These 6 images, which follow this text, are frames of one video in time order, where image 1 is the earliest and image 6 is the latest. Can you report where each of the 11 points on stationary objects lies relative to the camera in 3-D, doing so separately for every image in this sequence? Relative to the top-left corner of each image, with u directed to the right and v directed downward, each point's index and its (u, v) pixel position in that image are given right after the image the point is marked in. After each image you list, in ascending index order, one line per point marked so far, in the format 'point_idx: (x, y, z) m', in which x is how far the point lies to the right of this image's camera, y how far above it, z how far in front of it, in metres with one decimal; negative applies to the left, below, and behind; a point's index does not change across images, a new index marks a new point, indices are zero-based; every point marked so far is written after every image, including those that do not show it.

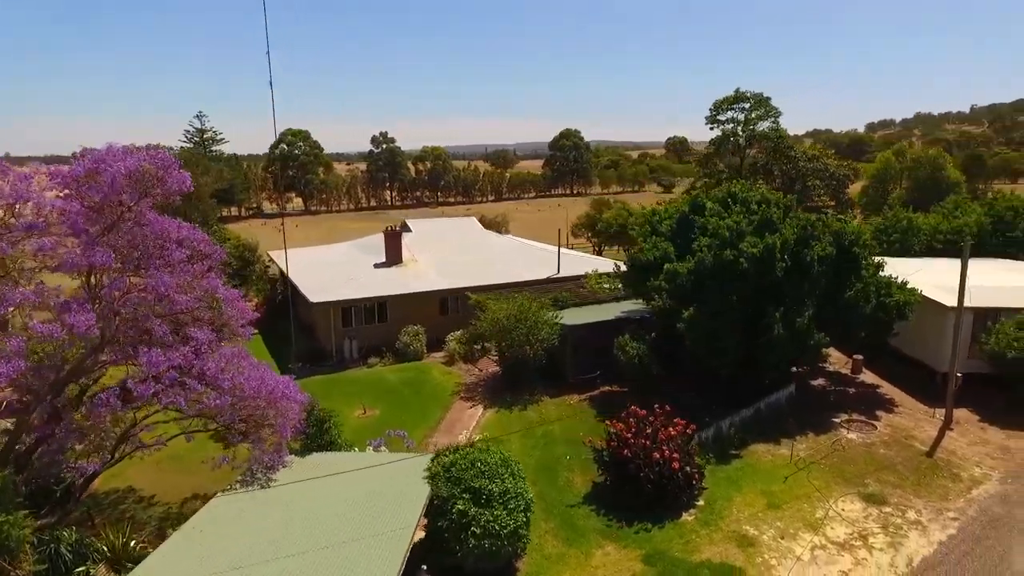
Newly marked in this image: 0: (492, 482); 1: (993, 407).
0: (-0.2, -4.1, +12.8) m
1: (+15.3, -3.8, +19.5) m
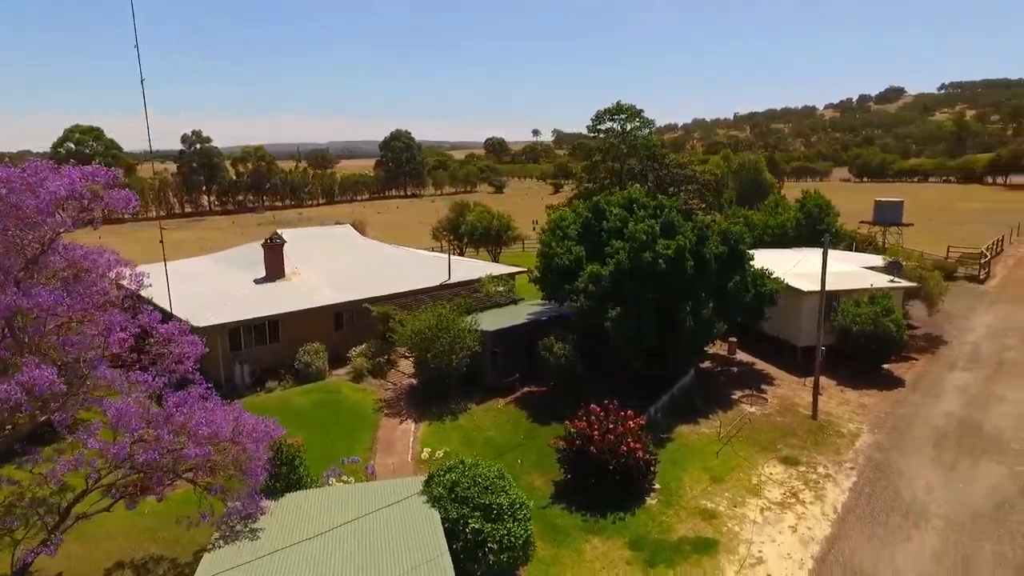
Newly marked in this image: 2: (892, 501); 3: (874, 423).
0: (-0.1, -4.4, +13.0) m
1: (+12.8, -3.2, +23.7) m
2: (+9.8, -5.5, +15.7) m
3: (+11.8, -4.4, +19.9) m
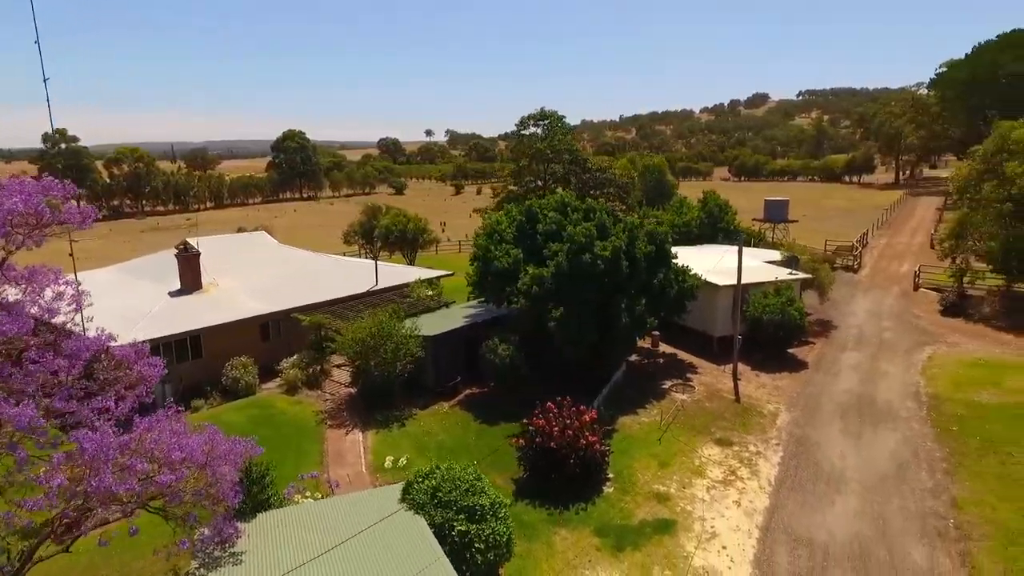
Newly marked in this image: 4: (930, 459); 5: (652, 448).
0: (-0.6, -4.5, +13.3) m
1: (+10.3, -3.0, +26.1) m
2: (+8.7, -5.3, +17.7) m
3: (+10.0, -4.1, +22.1) m
4: (+12.4, -5.0, +18.1) m
5: (+4.3, -4.9, +18.9) m
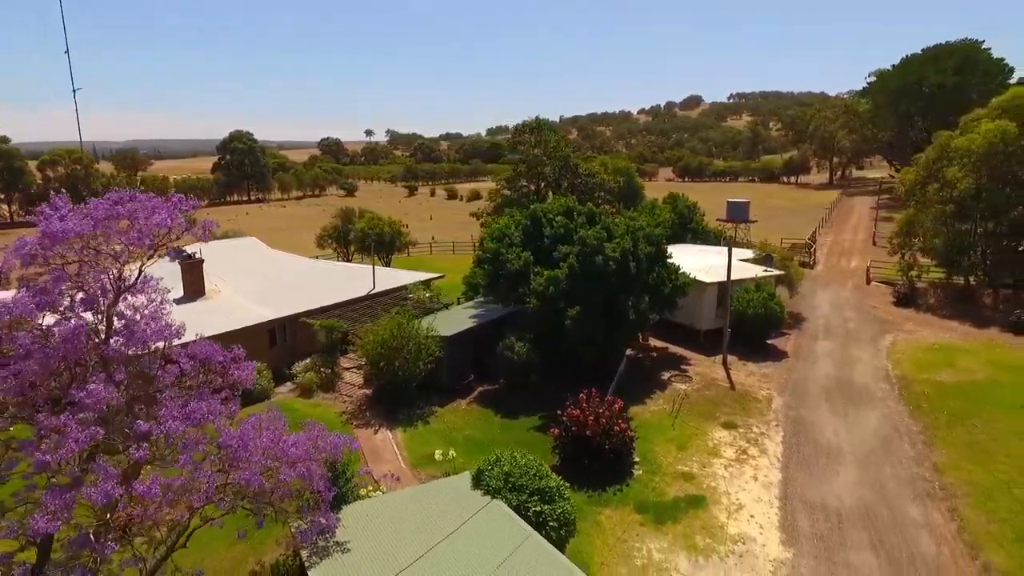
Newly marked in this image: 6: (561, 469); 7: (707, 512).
0: (+0.9, -4.5, +14.5) m
1: (+10.5, -2.8, +28.3) m
2: (+9.7, -5.1, +19.8) m
3: (+10.6, -4.0, +24.3) m
4: (+13.3, -4.8, +20.6) m
5: (+5.3, -4.8, +20.6) m
6: (+1.5, -5.4, +18.4) m
7: (+5.2, -6.0, +16.5) m
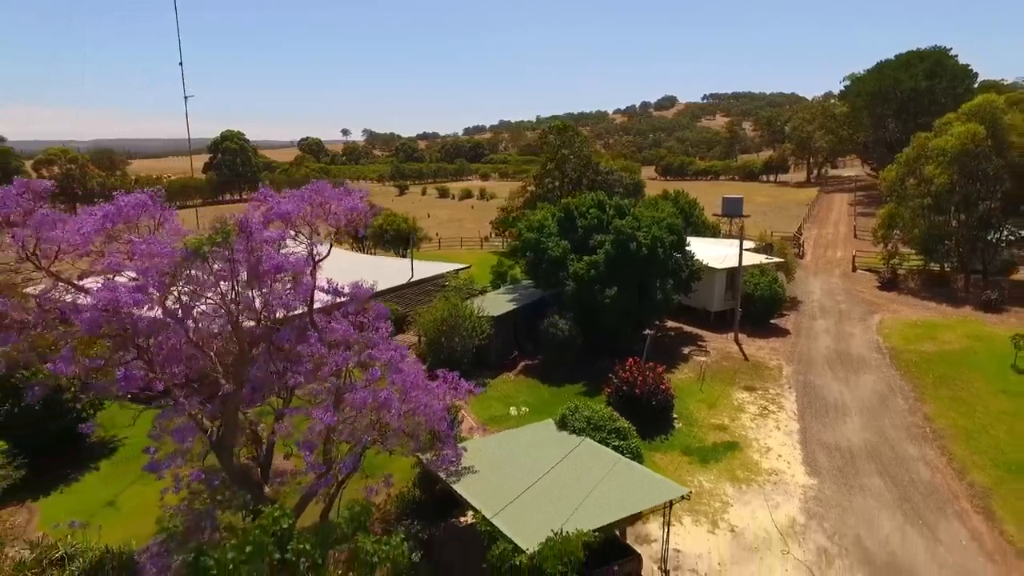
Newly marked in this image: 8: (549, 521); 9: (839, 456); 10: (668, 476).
0: (+3.1, -3.9, +17.6) m
1: (+12.2, -2.0, +31.7) m
2: (+11.7, -4.4, +23.1) m
3: (+12.4, -3.2, +27.7) m
4: (+15.3, -4.0, +24.1) m
5: (+7.2, -4.1, +23.8) m
6: (+3.6, -4.7, +21.5) m
7: (+7.4, -5.3, +19.6) m
8: (+0.8, -4.8, +12.9) m
9: (+10.4, -5.3, +19.4) m
10: (+4.7, -5.6, +18.4) m
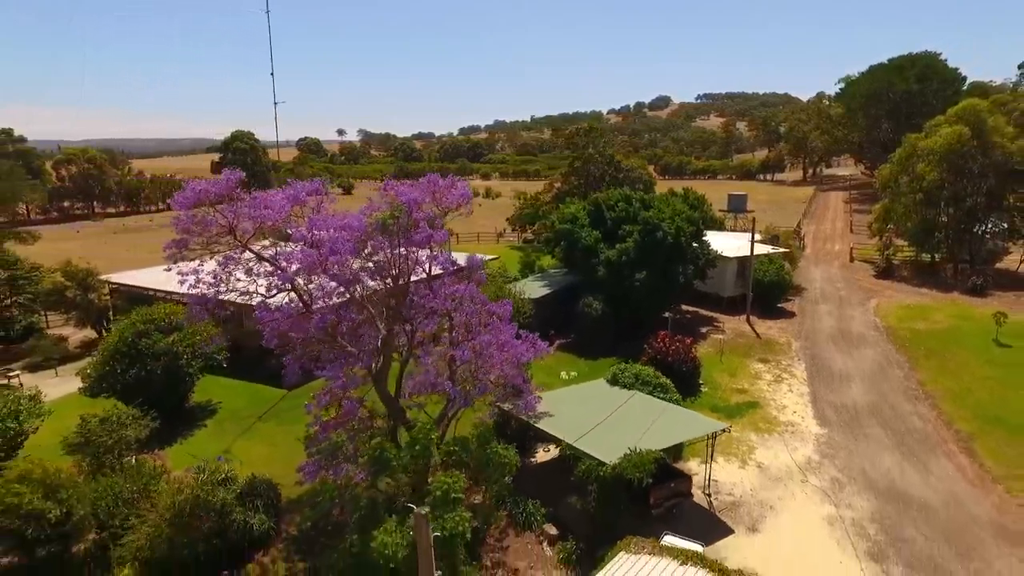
0: (+5.0, -3.1, +20.7) m
1: (+14.0, -1.3, +34.9) m
2: (+13.6, -3.6, +26.4) m
3: (+14.2, -2.5, +30.9) m
4: (+17.2, -3.3, +27.3) m
5: (+9.1, -3.4, +26.9) m
6: (+5.5, -4.0, +24.6) m
7: (+9.3, -4.6, +22.8) m
8: (+2.9, -4.0, +16.1) m
9: (+12.3, -4.6, +22.7) m
10: (+6.6, -4.9, +21.6) m
